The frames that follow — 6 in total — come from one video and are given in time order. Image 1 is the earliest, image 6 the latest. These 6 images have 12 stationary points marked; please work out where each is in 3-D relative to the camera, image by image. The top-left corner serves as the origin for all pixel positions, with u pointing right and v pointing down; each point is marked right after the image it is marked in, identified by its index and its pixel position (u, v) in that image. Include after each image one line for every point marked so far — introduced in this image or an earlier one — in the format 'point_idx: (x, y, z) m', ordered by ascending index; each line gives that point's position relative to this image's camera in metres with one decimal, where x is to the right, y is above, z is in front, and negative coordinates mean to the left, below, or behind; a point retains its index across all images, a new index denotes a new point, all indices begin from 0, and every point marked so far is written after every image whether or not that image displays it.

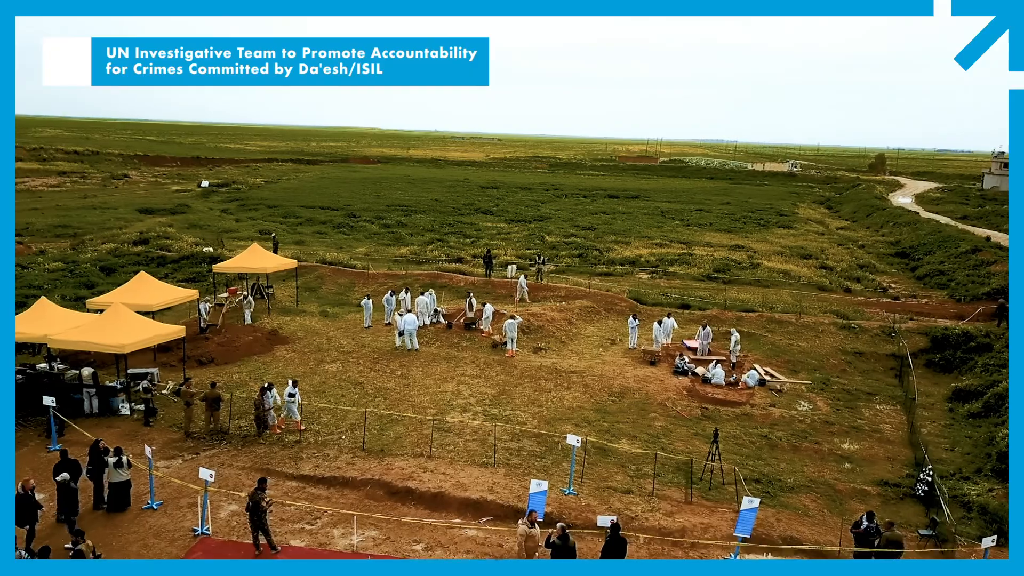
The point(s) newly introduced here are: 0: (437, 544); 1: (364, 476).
0: (-1.3, -4.6, +12.2) m
1: (-3.1, -4.0, +14.3) m
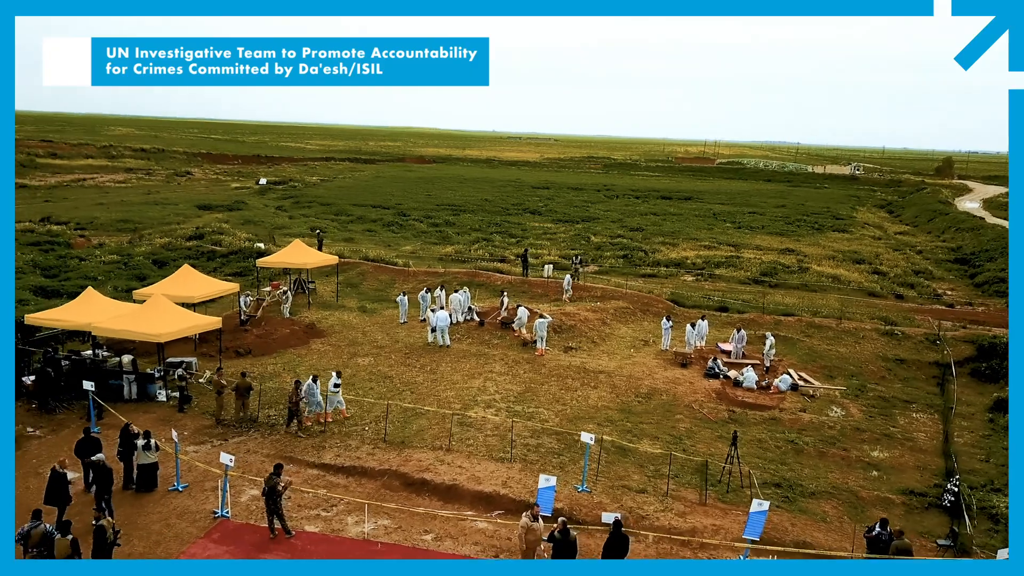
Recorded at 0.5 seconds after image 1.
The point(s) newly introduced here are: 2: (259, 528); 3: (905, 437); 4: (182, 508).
0: (-1.2, -4.5, +12.5) m
1: (-2.8, -3.9, +14.6) m
2: (-4.5, -4.3, +12.1) m
3: (+10.6, -4.0, +18.4) m
4: (-6.2, -4.1, +12.8) m
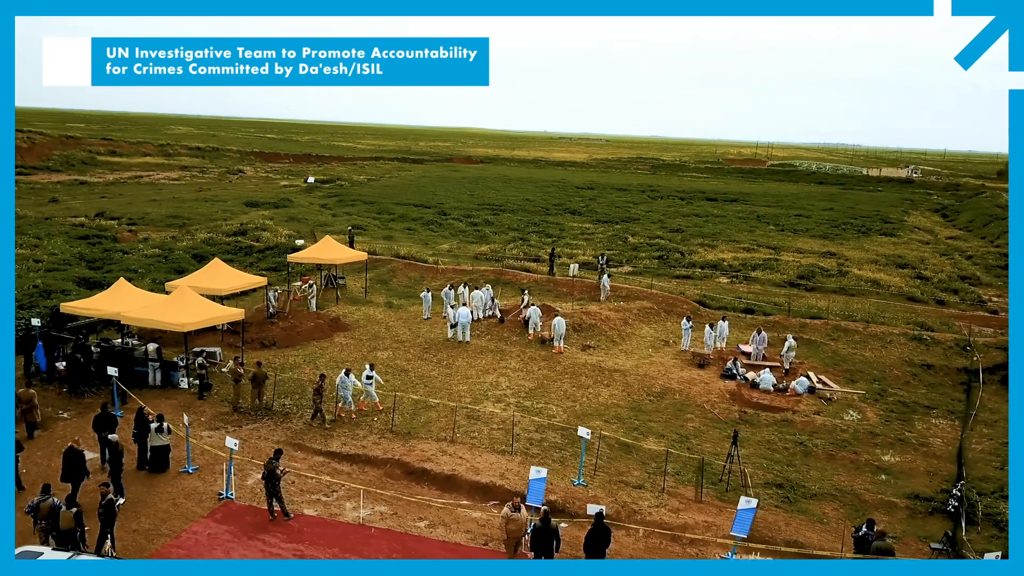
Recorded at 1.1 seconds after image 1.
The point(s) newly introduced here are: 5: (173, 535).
0: (-1.3, -4.4, +12.8) m
1: (-2.8, -3.7, +15.1) m
2: (-4.7, -4.1, +12.7) m
3: (+10.8, -4.1, +18.0) m
4: (-6.3, -3.9, +13.4) m
5: (-5.9, -4.3, +11.7) m
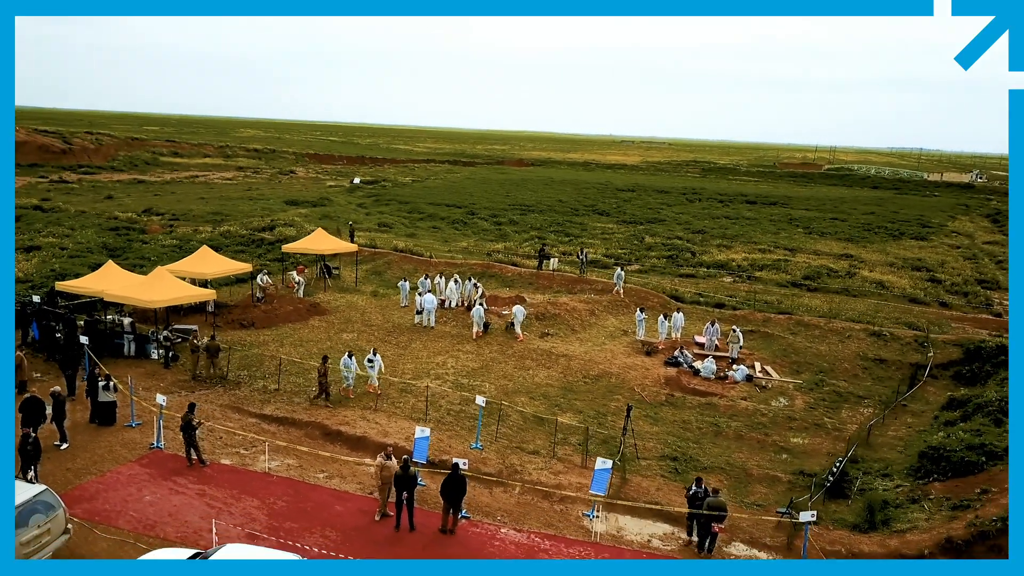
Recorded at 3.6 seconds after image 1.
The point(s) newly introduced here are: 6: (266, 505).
0: (-3.6, -3.9, +14.2) m
1: (-4.9, -3.2, +16.6) m
2: (-7.0, -3.6, +14.3) m
3: (+8.8, -3.8, +18.7) m
4: (-8.5, -3.4, +15.1) m
5: (-8.2, -3.7, +13.5) m
6: (-4.6, -4.1, +12.7) m
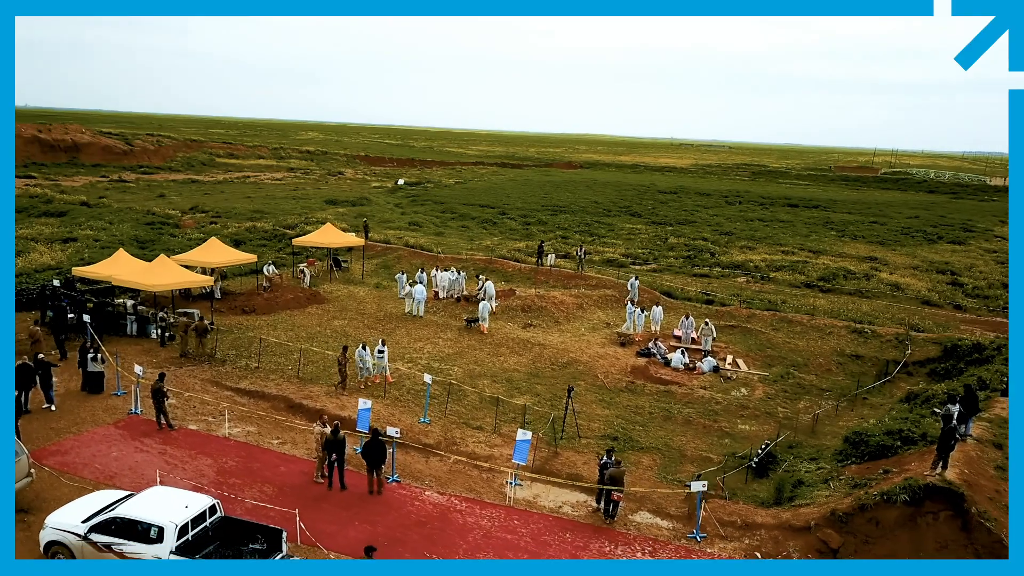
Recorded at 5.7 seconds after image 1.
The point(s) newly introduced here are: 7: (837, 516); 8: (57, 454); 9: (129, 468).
0: (-5.0, -3.5, +15.5) m
1: (-6.2, -2.8, +18.0) m
2: (-8.4, -3.1, +15.8) m
3: (+7.7, -3.6, +19.2) m
4: (-9.9, -2.9, +16.7) m
5: (-9.7, -3.2, +15.0) m
6: (-6.1, -3.6, +14.1) m
7: (+5.7, -4.0, +12.0) m
8: (-9.3, -3.4, +13.9) m
9: (-7.7, -3.6, +13.6) m
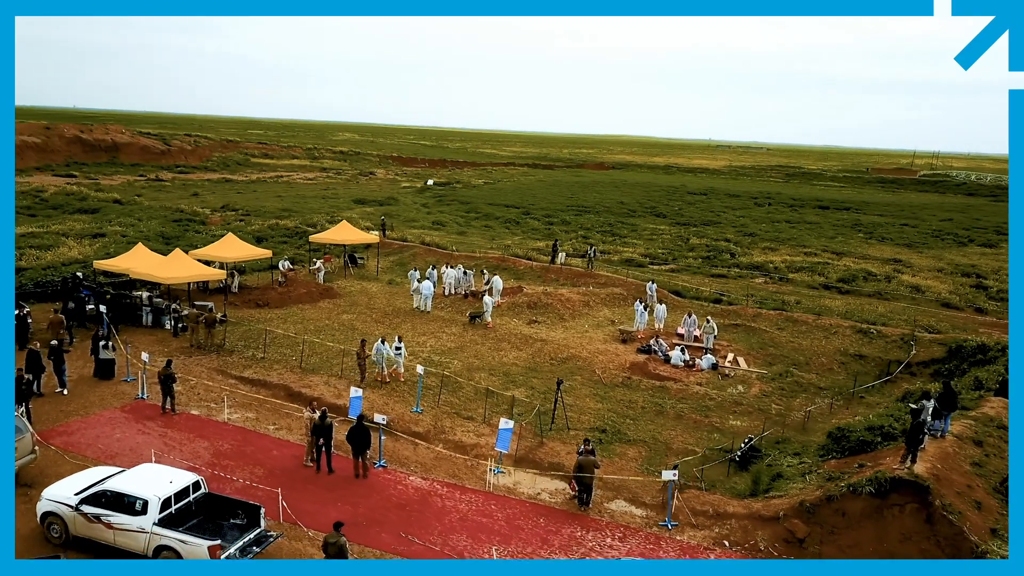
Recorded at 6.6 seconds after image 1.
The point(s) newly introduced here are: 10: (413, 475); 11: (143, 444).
0: (-5.3, -3.3, +16.2) m
1: (-6.4, -2.6, +18.6) m
2: (-8.7, -2.9, +16.6) m
3: (+7.5, -3.6, +19.3) m
4: (-10.1, -2.6, +17.6) m
5: (-10.0, -3.0, +15.8) m
6: (-6.5, -3.4, +14.7) m
7: (+5.3, -3.9, +12.2) m
8: (-9.7, -3.2, +14.7) m
9: (-8.0, -3.4, +14.3) m
10: (-2.1, -3.9, +14.1) m
11: (-7.9, -3.3, +14.5) m
